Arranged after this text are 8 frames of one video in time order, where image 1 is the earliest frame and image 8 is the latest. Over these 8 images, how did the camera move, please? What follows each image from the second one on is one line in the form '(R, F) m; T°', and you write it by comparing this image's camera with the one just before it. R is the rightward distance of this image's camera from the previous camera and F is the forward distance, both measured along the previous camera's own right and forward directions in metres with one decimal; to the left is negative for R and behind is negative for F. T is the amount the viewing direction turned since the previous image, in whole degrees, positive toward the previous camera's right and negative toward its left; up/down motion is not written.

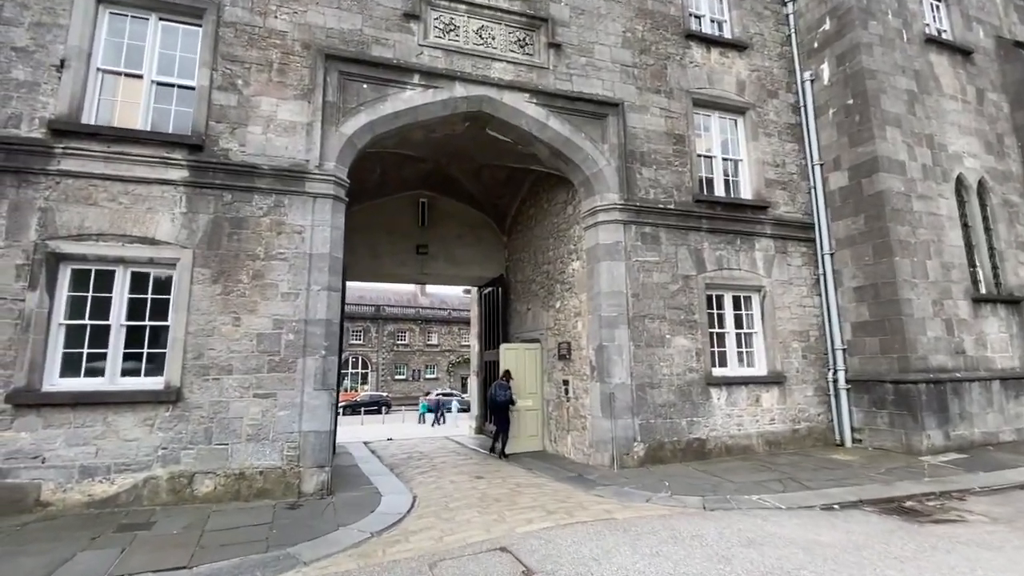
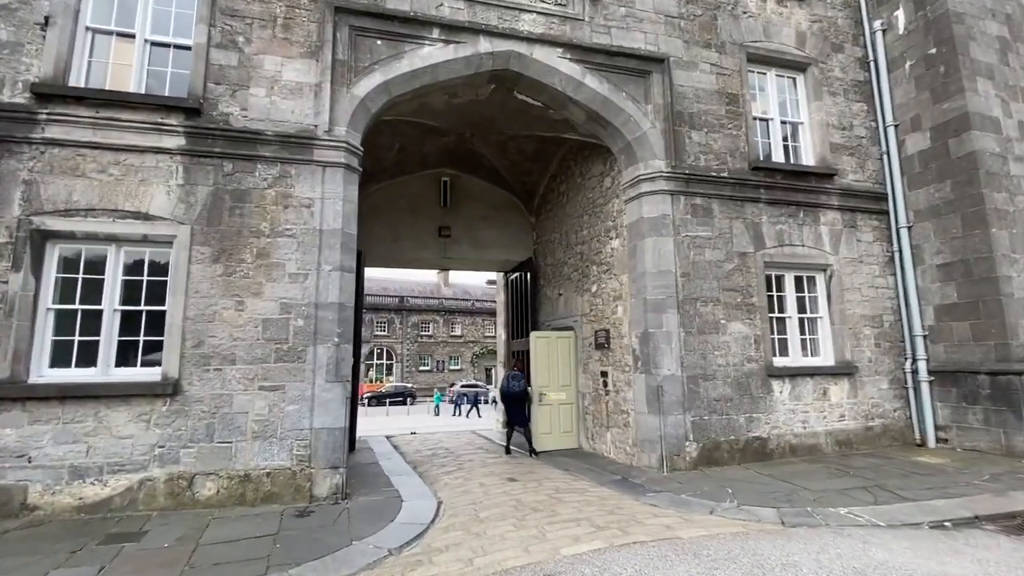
(-0.2, +0.8) m; -3°
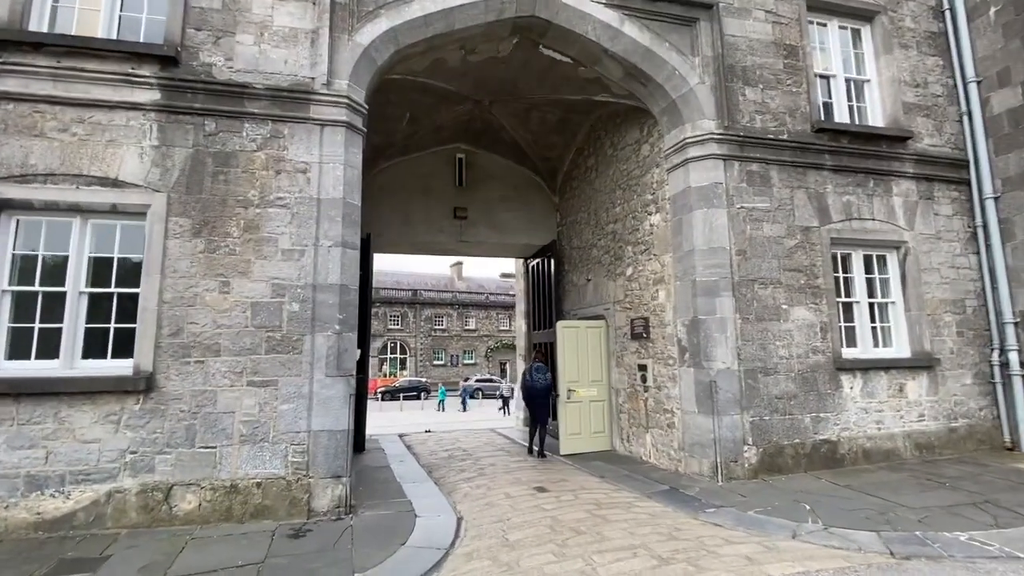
(-0.2, +0.9) m; -2°
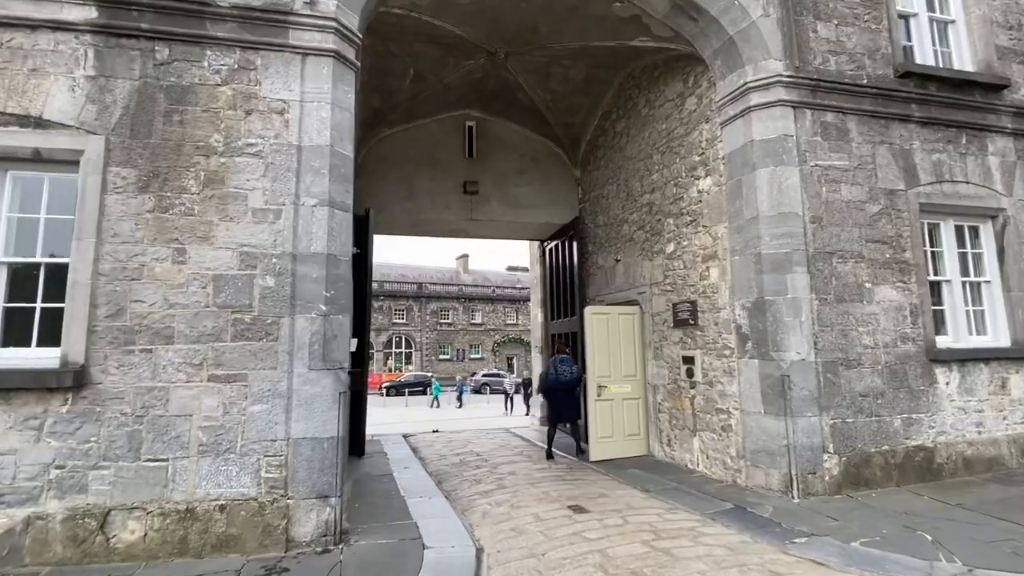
(-0.2, +1.0) m; -1°
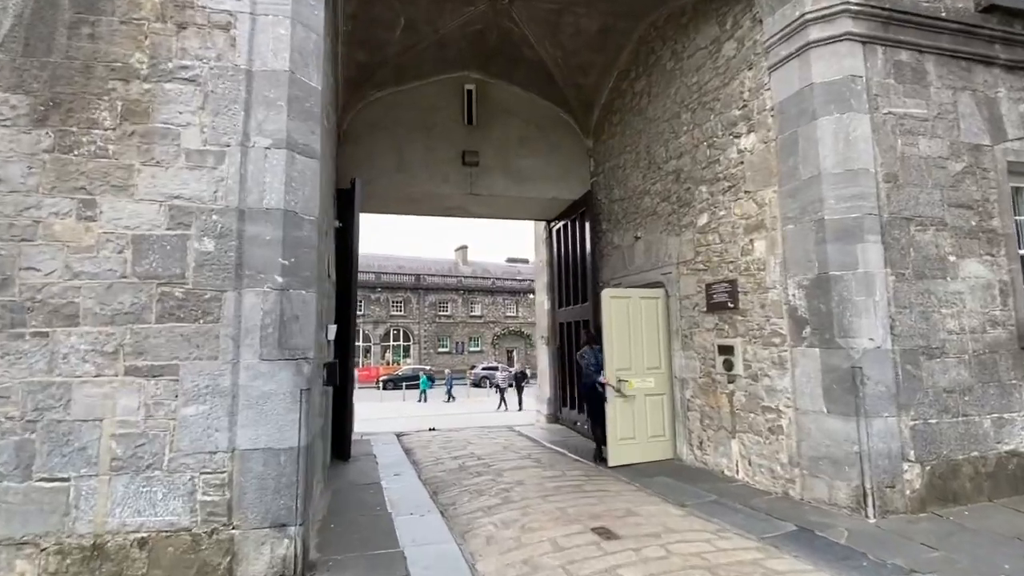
(-0.1, +0.9) m; 0°
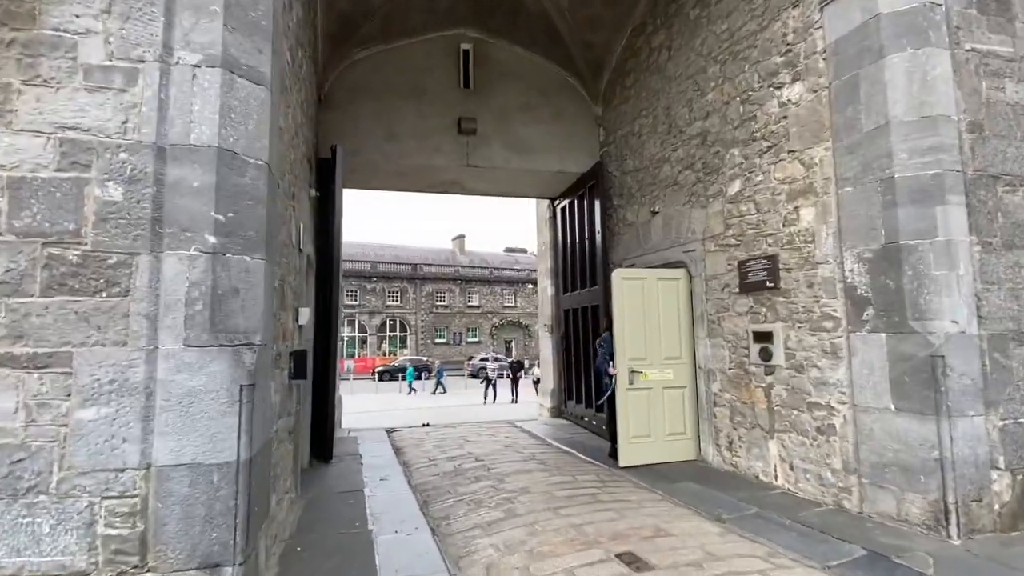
(-0.1, +0.7) m; 0°
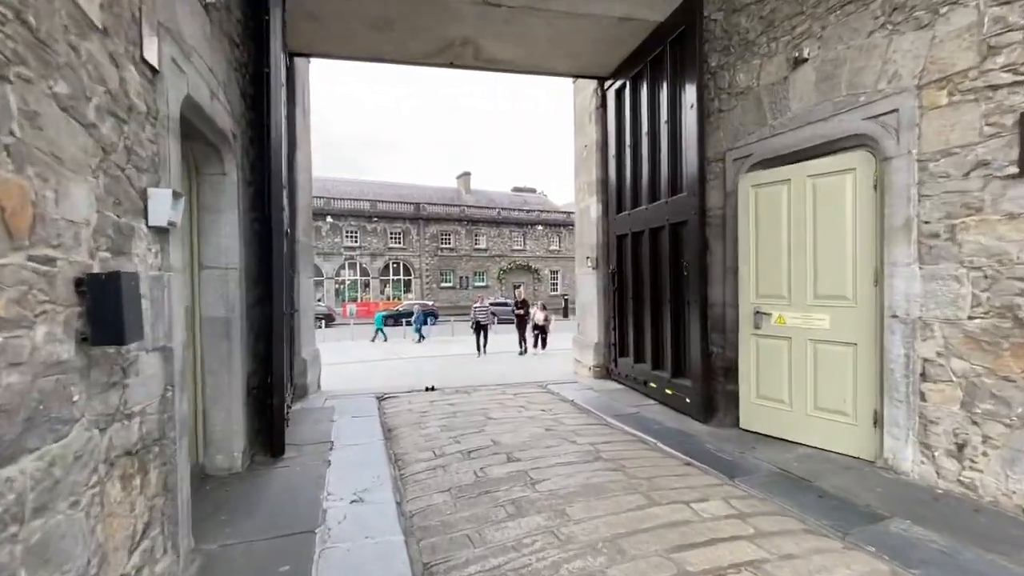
(-0.3, +2.1) m; -1°
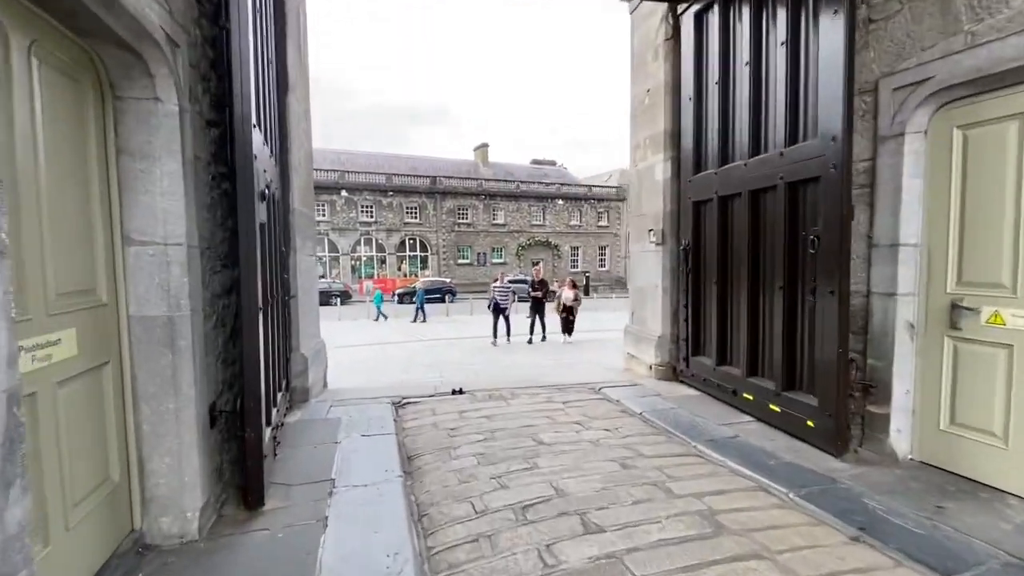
(-0.3, +1.1) m; -2°
